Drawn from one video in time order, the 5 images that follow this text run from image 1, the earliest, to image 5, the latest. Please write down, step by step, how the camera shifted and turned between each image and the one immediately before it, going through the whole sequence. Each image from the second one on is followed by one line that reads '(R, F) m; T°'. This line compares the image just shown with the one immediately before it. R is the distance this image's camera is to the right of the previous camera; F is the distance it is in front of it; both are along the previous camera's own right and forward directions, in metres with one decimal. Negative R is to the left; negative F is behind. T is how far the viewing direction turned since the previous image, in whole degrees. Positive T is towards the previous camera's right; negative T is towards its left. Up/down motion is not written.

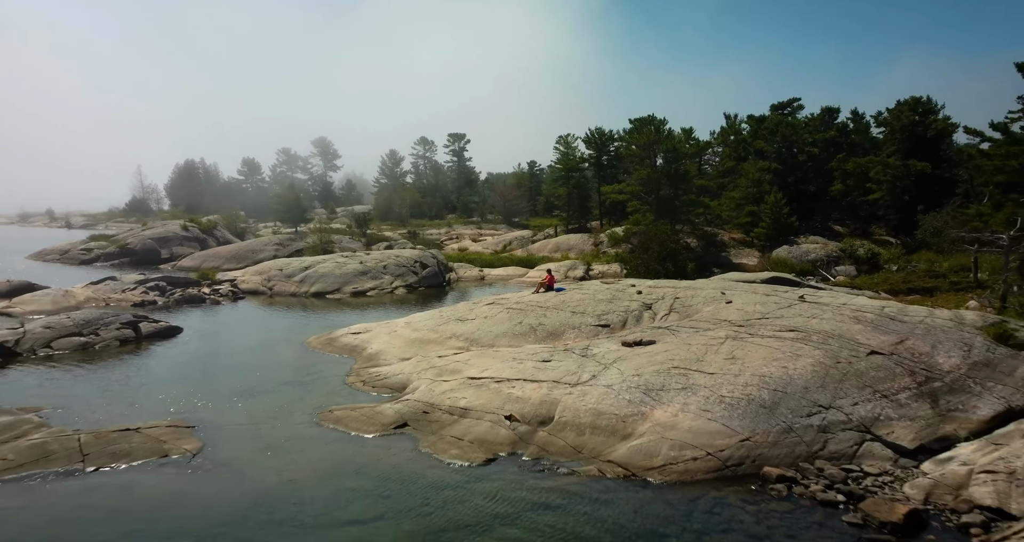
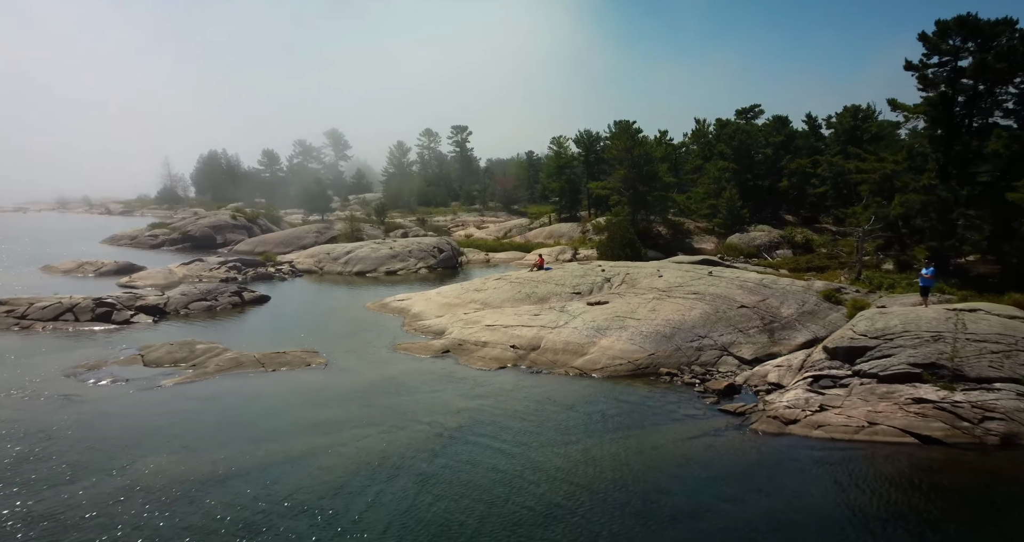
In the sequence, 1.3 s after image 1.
(-0.1, -7.3) m; 0°
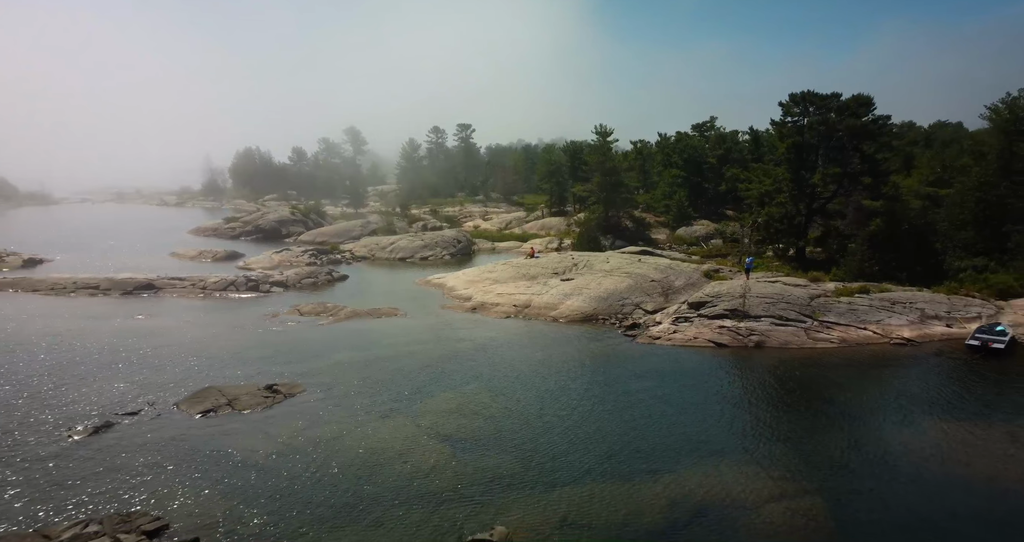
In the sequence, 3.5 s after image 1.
(-0.2, -13.1) m; 0°
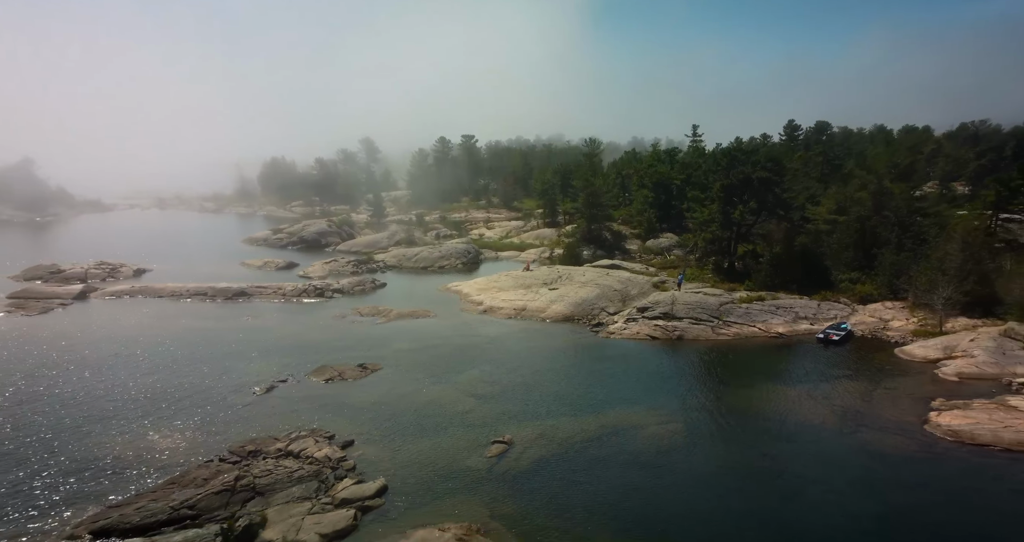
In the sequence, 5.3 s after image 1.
(-0.1, -12.4) m; 0°
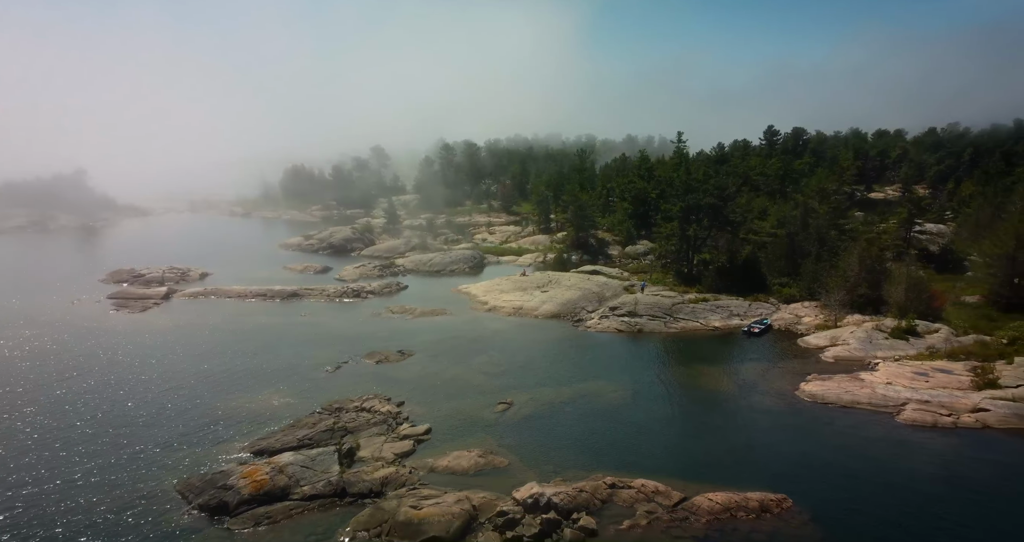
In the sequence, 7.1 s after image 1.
(-0.1, -11.9) m; 0°
